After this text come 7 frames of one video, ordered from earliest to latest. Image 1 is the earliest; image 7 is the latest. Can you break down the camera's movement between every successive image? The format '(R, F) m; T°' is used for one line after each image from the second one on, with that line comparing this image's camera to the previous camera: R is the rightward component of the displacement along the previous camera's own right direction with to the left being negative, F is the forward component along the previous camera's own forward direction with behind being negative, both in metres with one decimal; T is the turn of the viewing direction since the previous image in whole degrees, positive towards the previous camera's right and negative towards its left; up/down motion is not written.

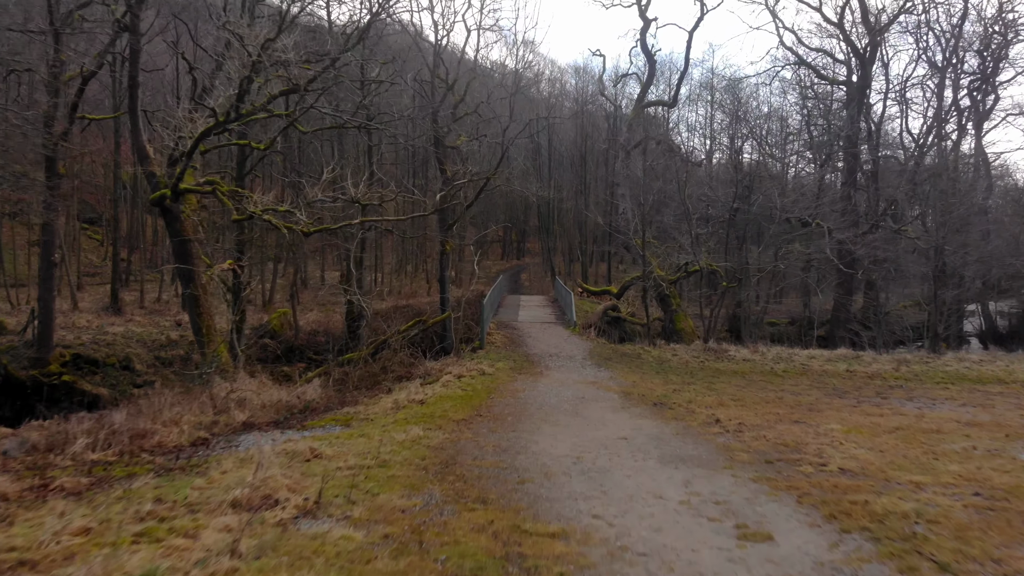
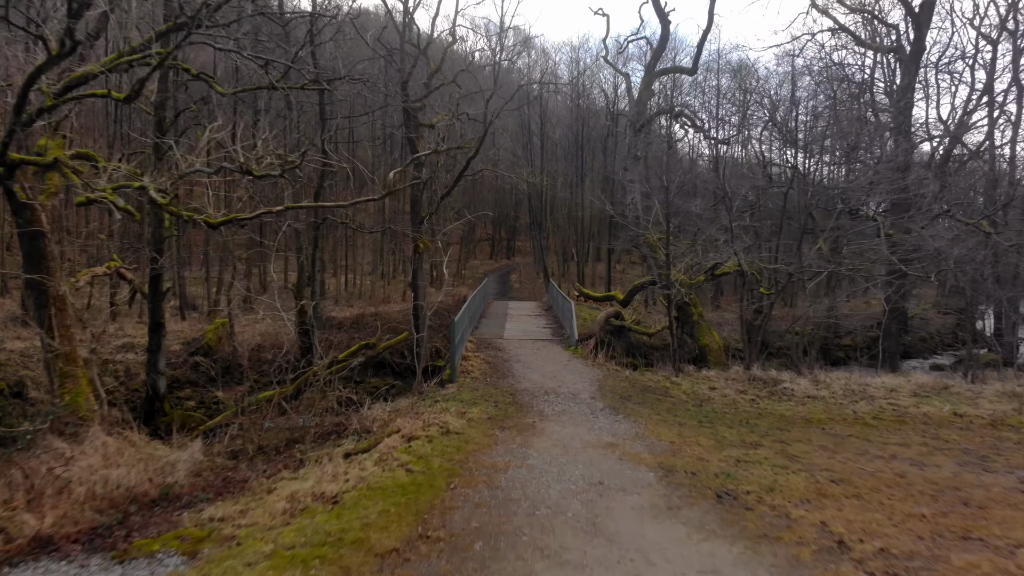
(+0.1, +3.2) m; +1°
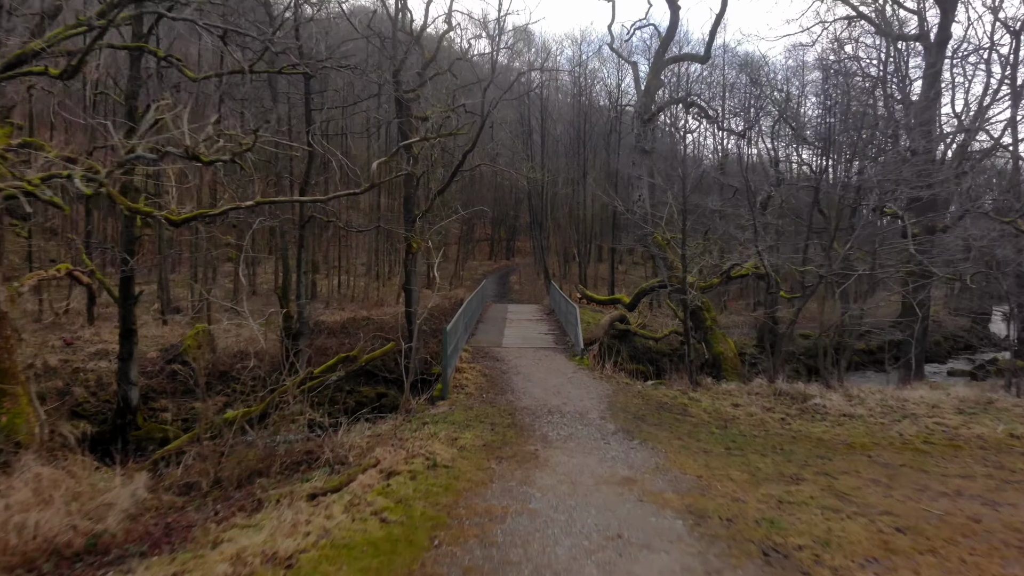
(0.0, +0.9) m; 0°
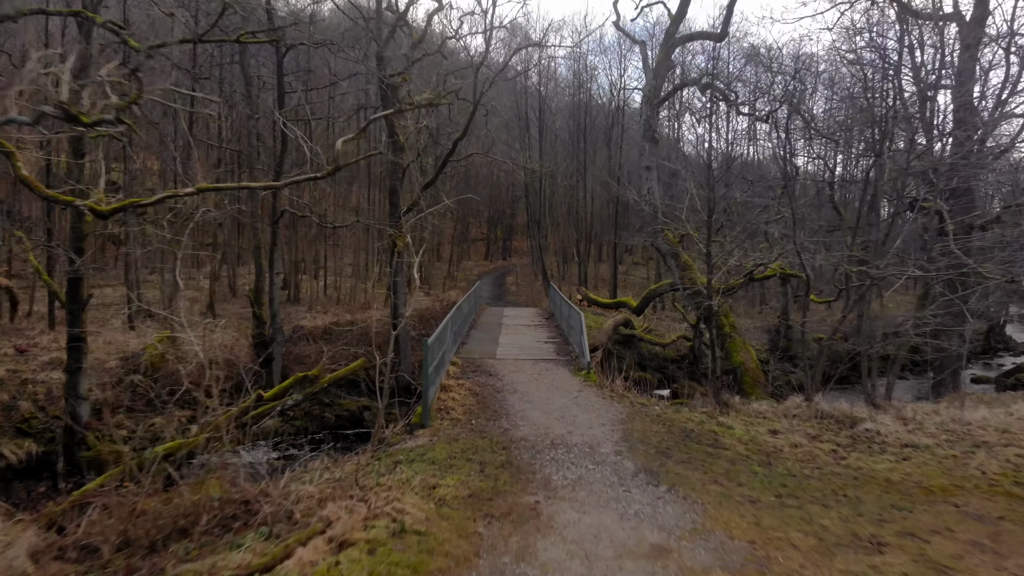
(0.0, +1.3) m; 0°
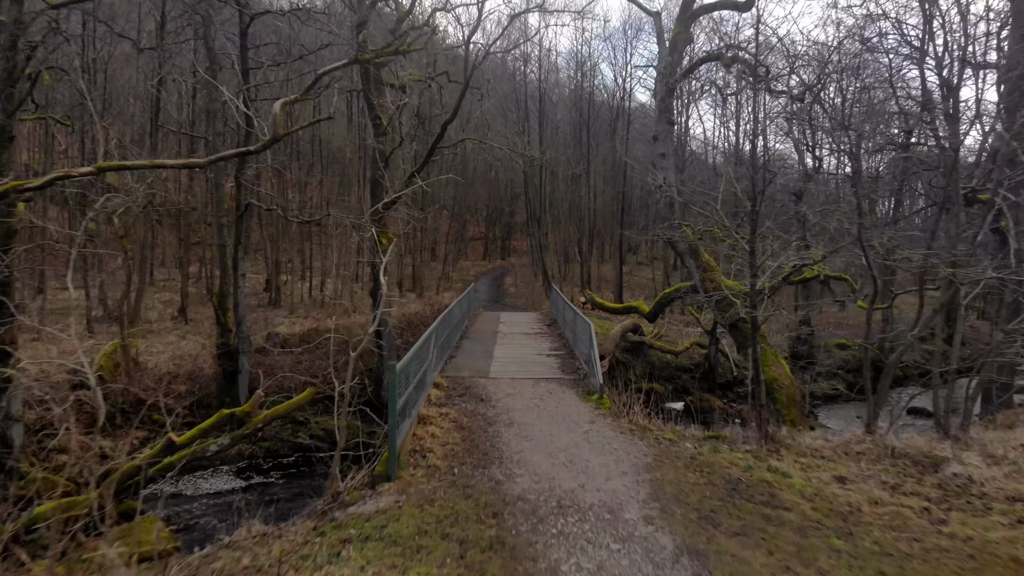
(0.0, +1.4) m; 0°
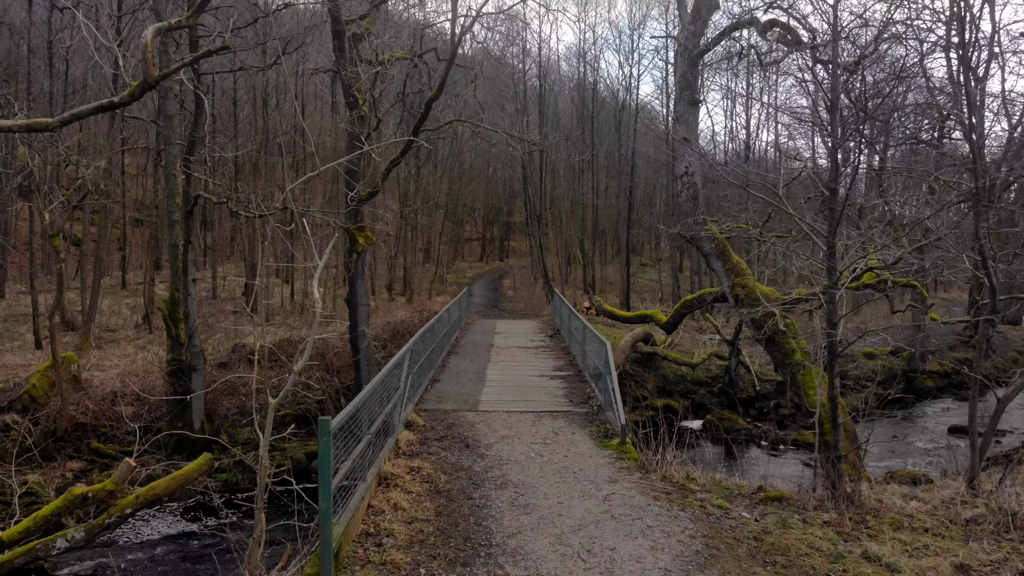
(0.0, +1.5) m; 0°
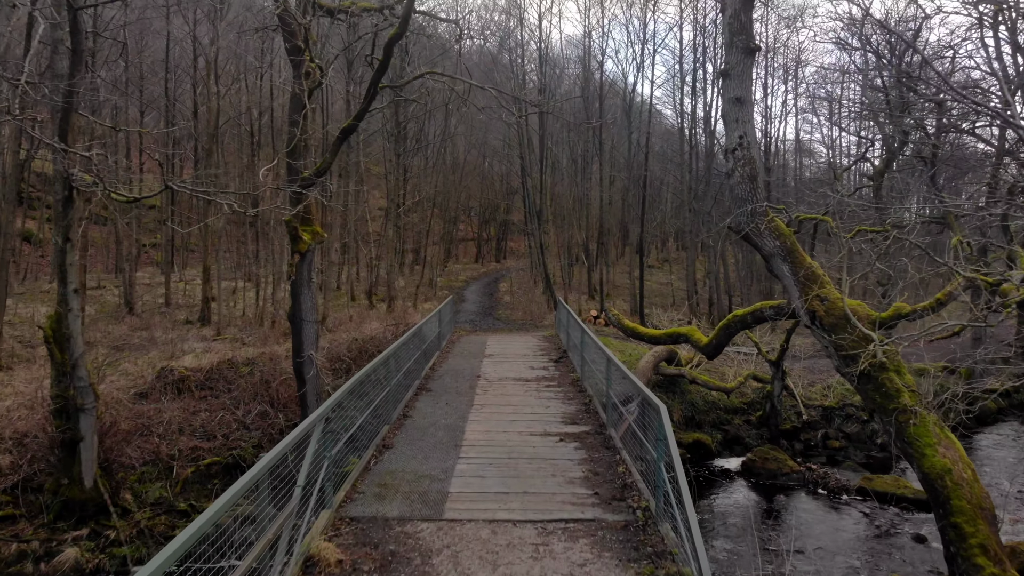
(+0.1, +2.3) m; 0°
